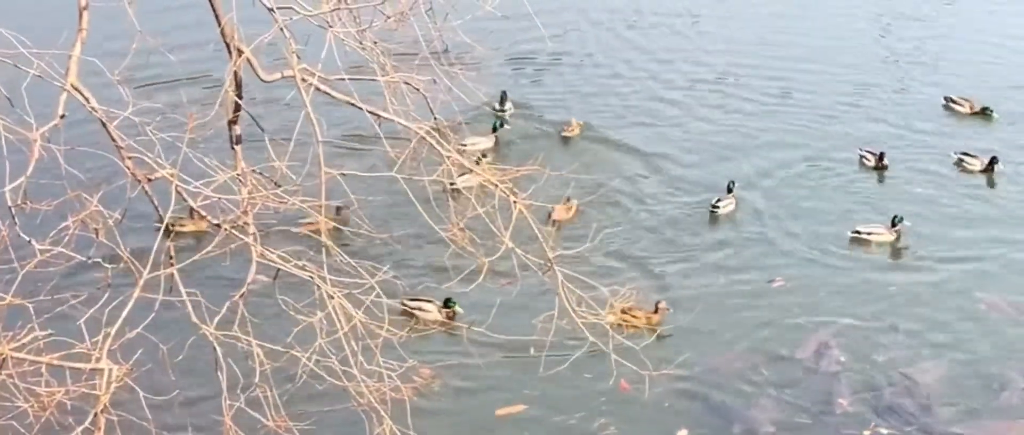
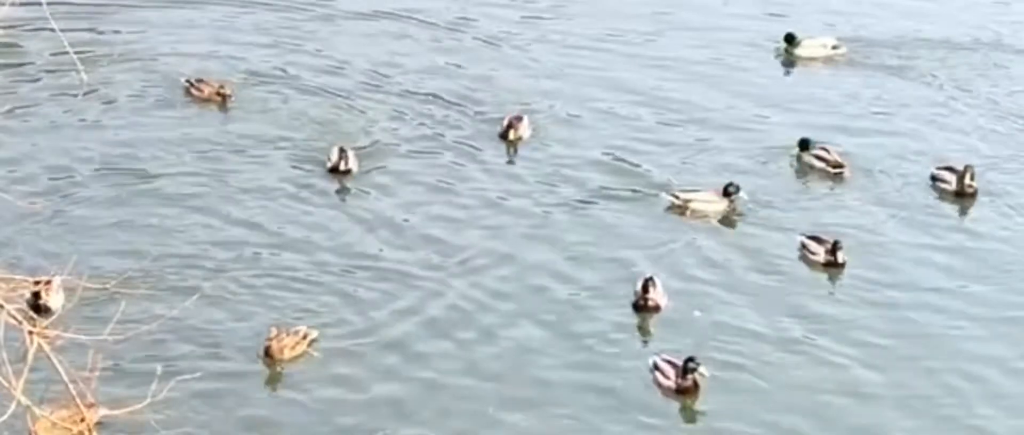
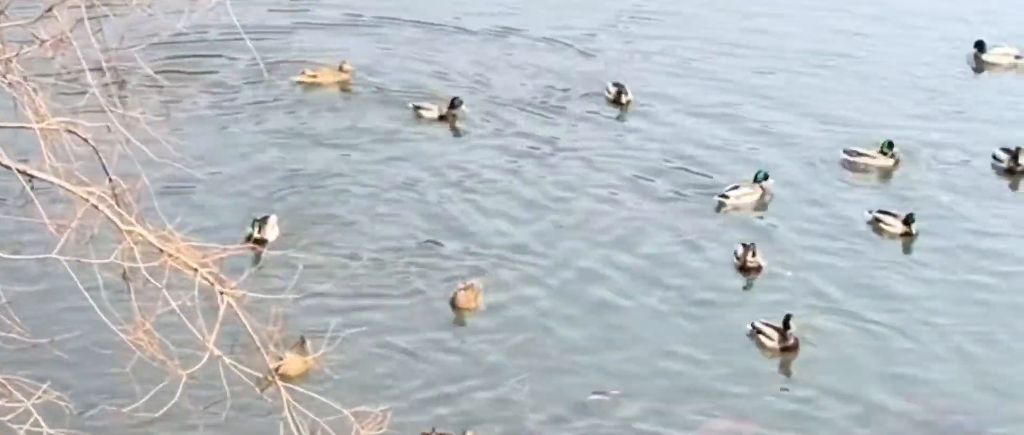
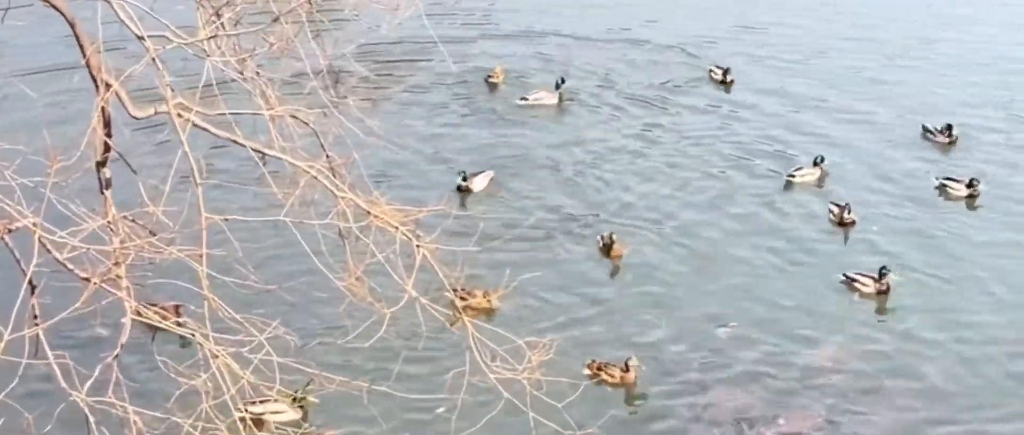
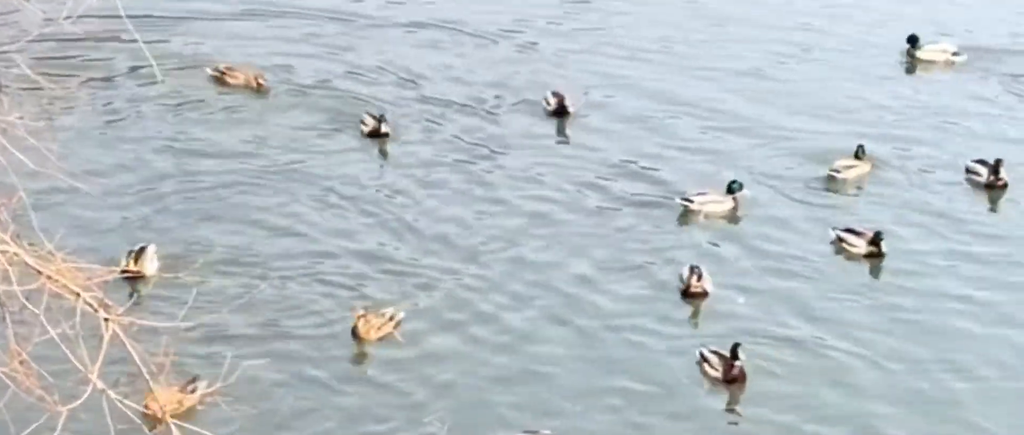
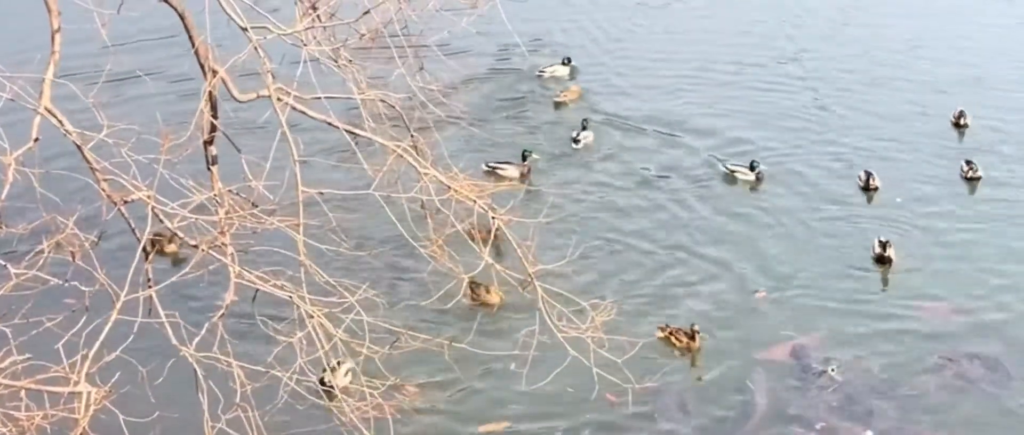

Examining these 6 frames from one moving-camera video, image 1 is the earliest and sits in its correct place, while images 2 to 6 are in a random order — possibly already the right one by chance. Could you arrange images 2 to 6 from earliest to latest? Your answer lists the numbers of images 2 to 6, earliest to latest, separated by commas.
6, 4, 3, 5, 2
